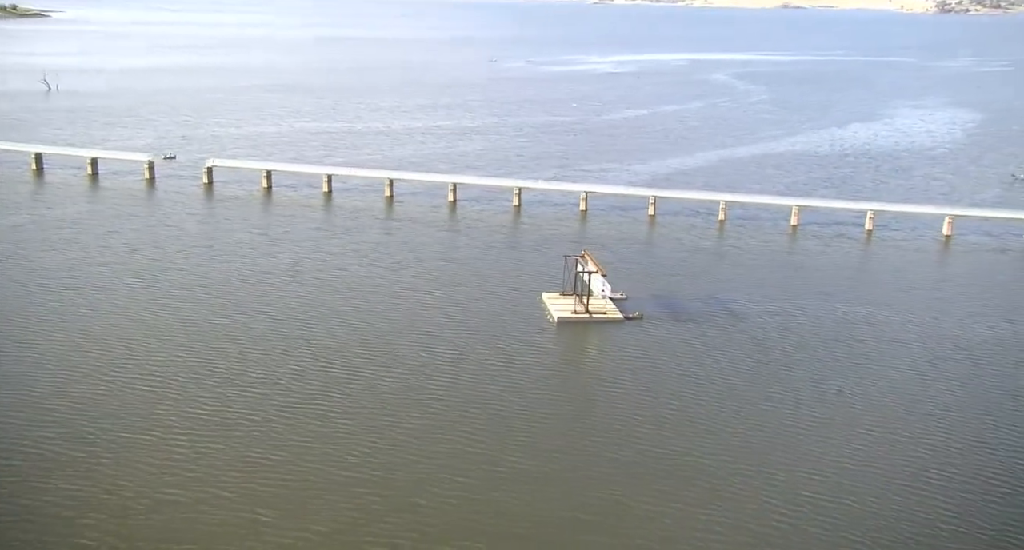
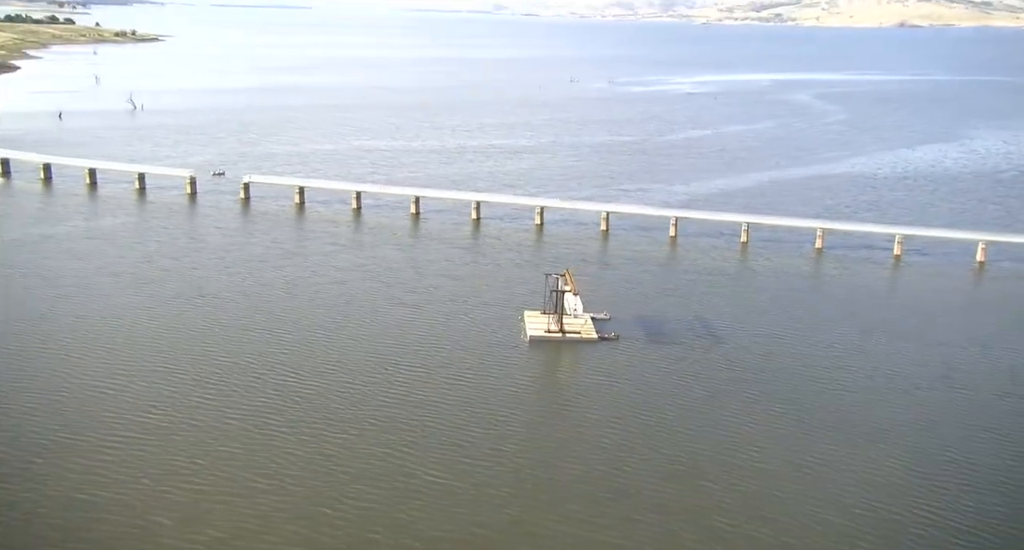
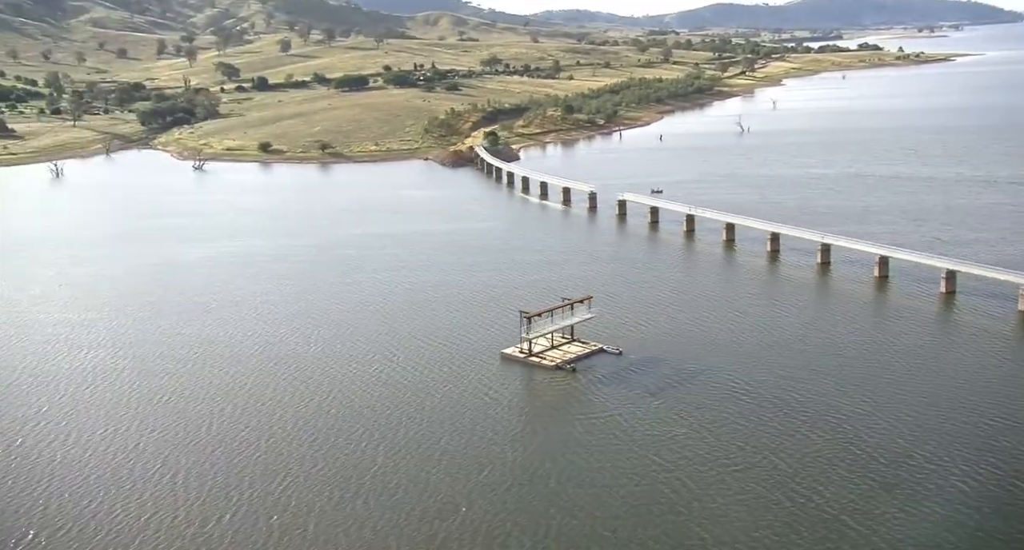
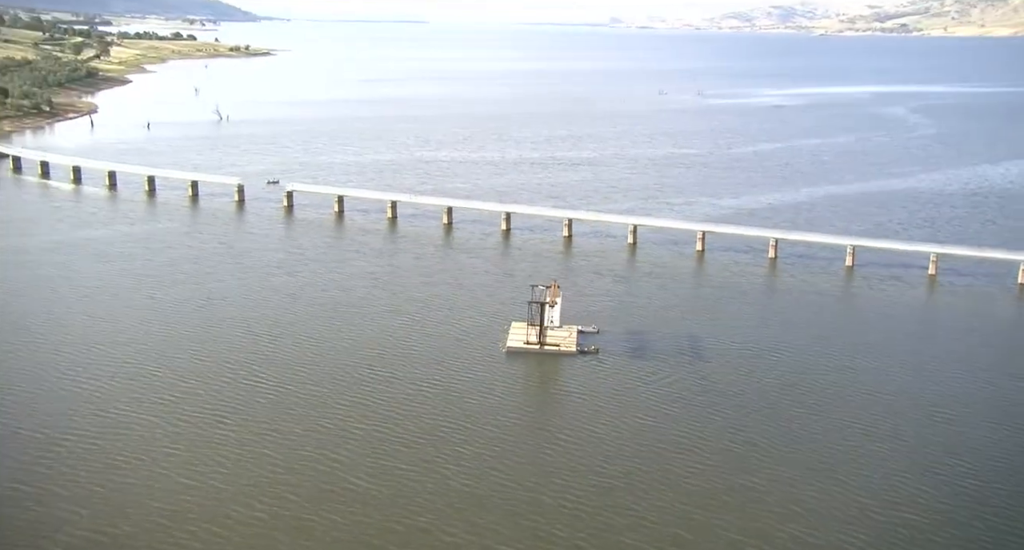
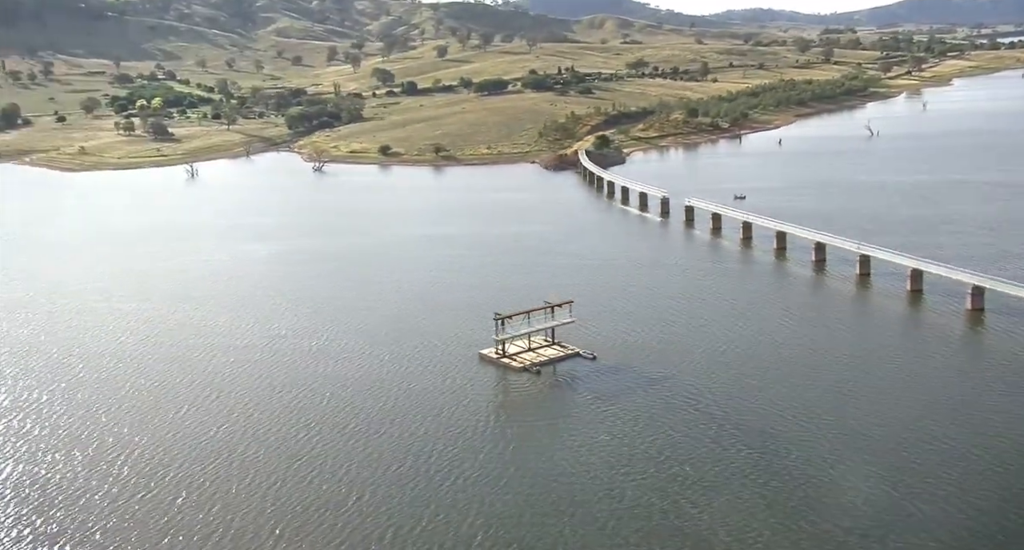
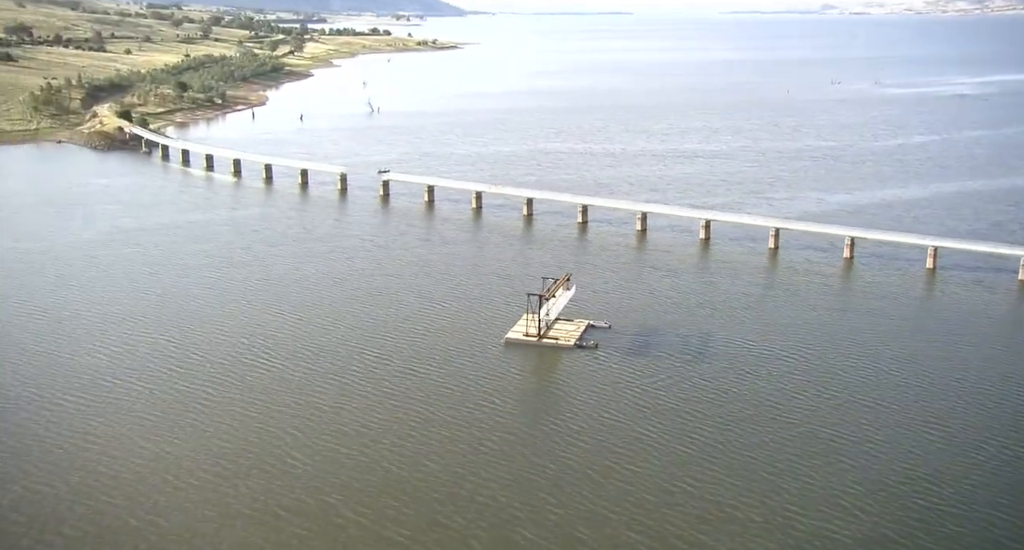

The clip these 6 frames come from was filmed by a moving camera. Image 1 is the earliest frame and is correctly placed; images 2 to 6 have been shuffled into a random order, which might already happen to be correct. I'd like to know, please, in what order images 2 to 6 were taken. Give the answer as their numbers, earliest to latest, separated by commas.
2, 4, 6, 3, 5
